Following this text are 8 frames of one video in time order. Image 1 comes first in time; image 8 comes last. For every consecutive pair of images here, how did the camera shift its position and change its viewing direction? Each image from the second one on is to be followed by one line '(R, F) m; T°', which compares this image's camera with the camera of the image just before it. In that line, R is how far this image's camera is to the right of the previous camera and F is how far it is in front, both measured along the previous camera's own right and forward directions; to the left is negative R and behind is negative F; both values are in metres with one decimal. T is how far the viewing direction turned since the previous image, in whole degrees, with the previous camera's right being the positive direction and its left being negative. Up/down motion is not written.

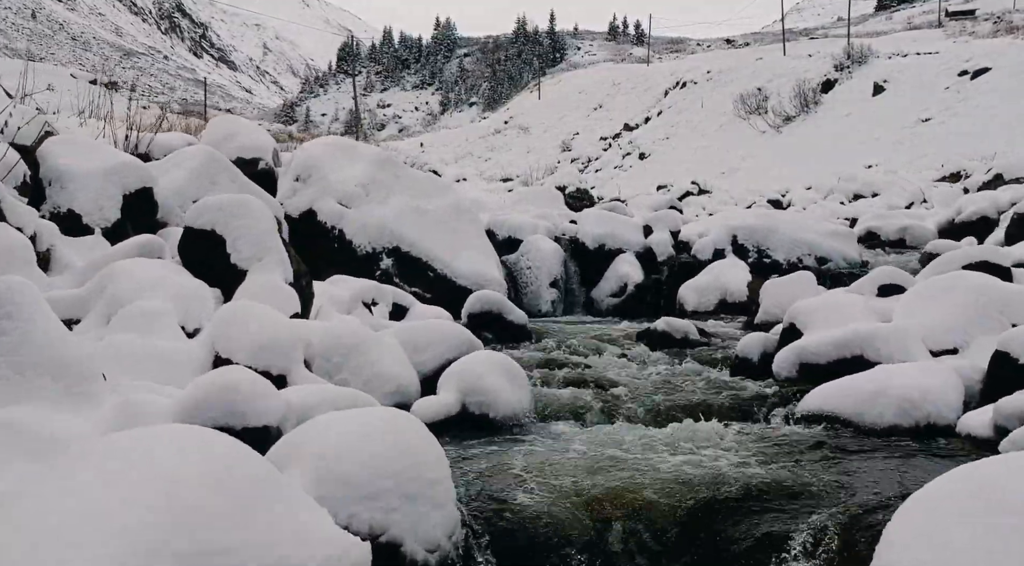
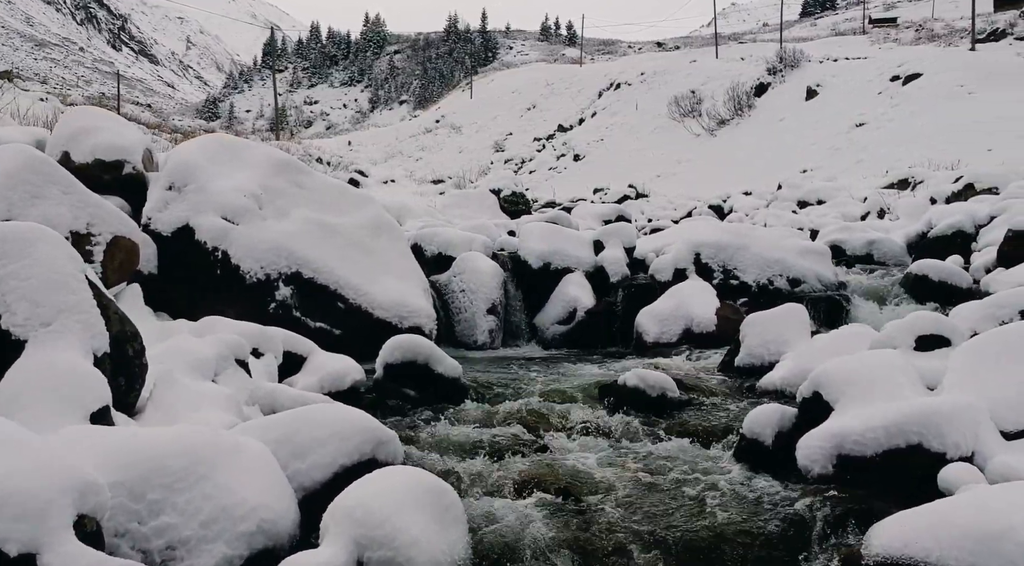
(0.0, +2.5) m; +4°
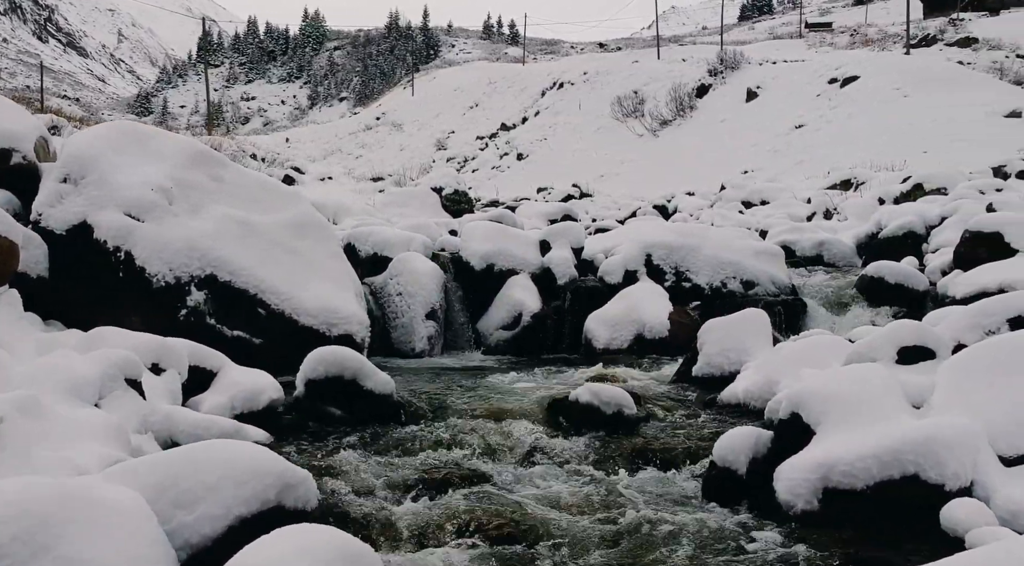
(0.0, +0.9) m; +4°
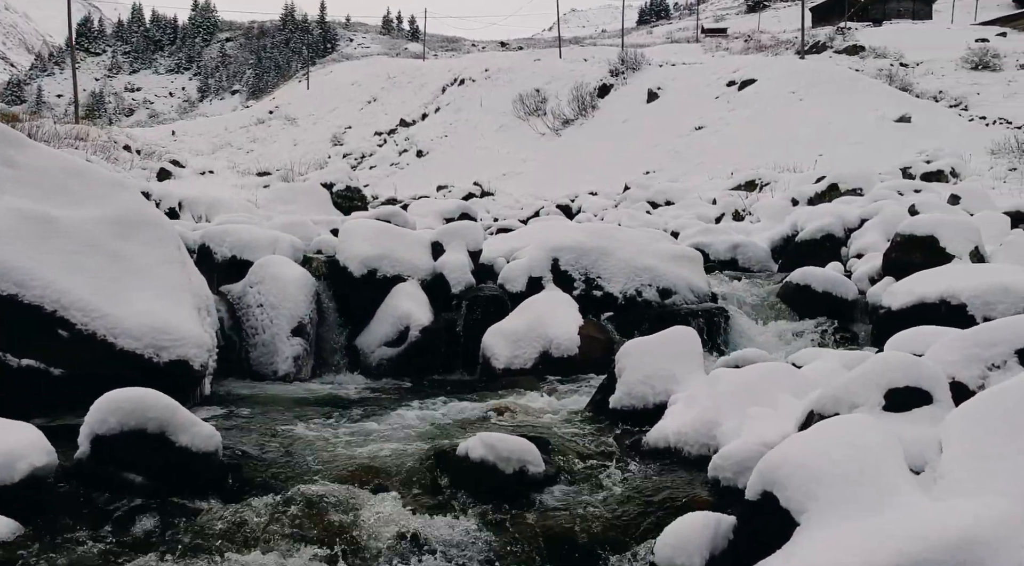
(+0.2, +1.9) m; +6°
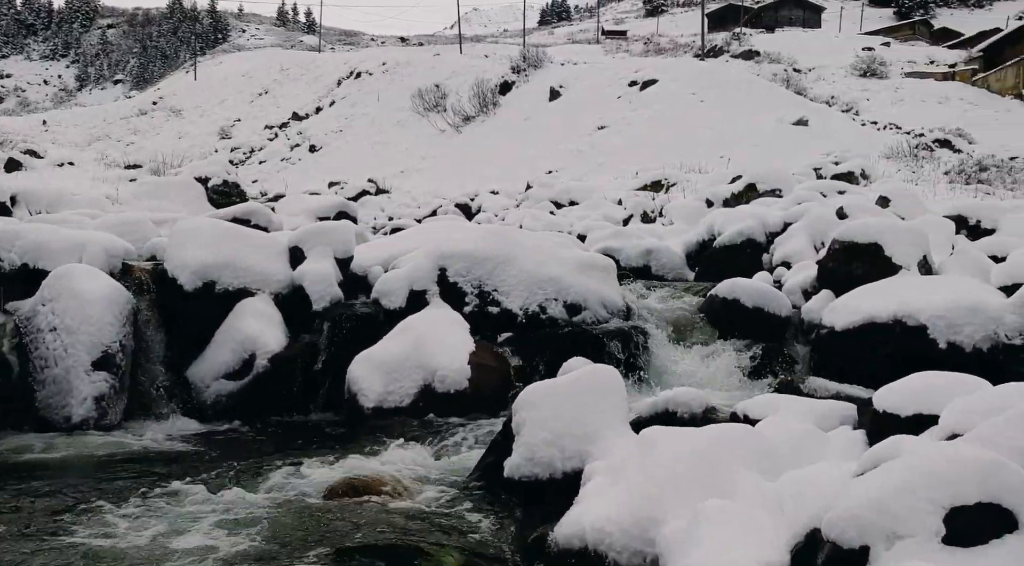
(+0.3, +2.2) m; +6°
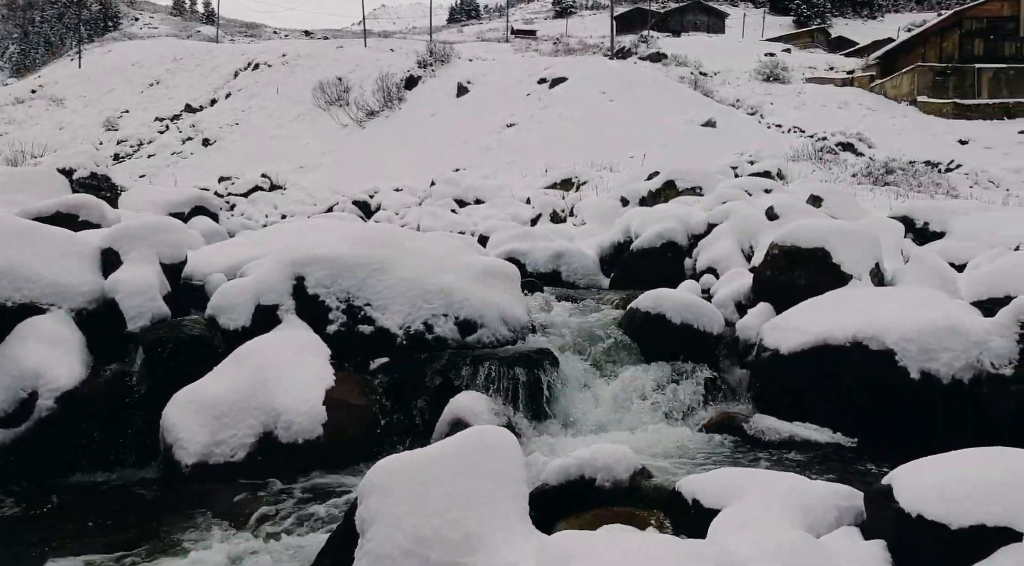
(+0.3, +2.0) m; +6°
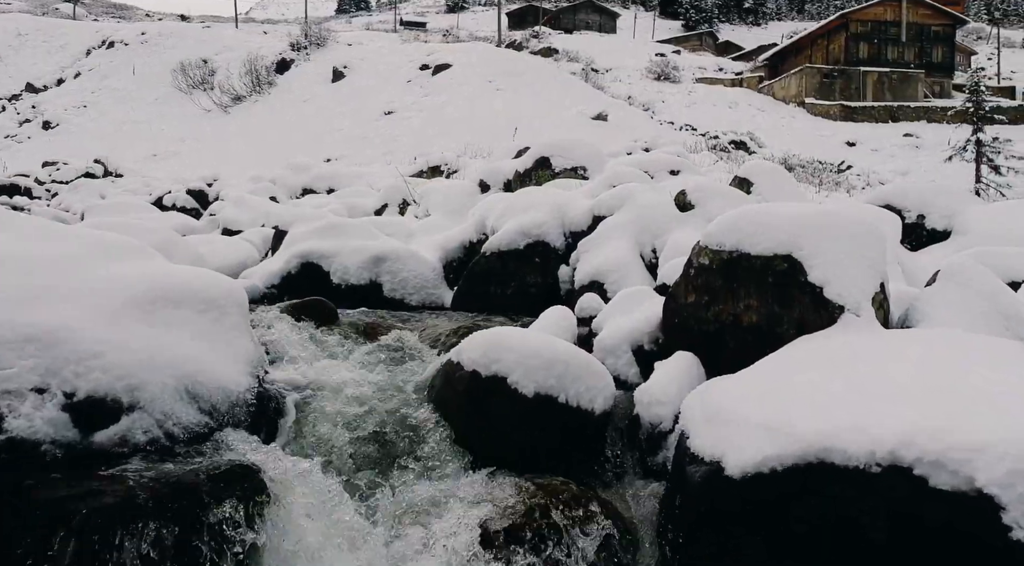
(+1.1, +4.5) m; +7°
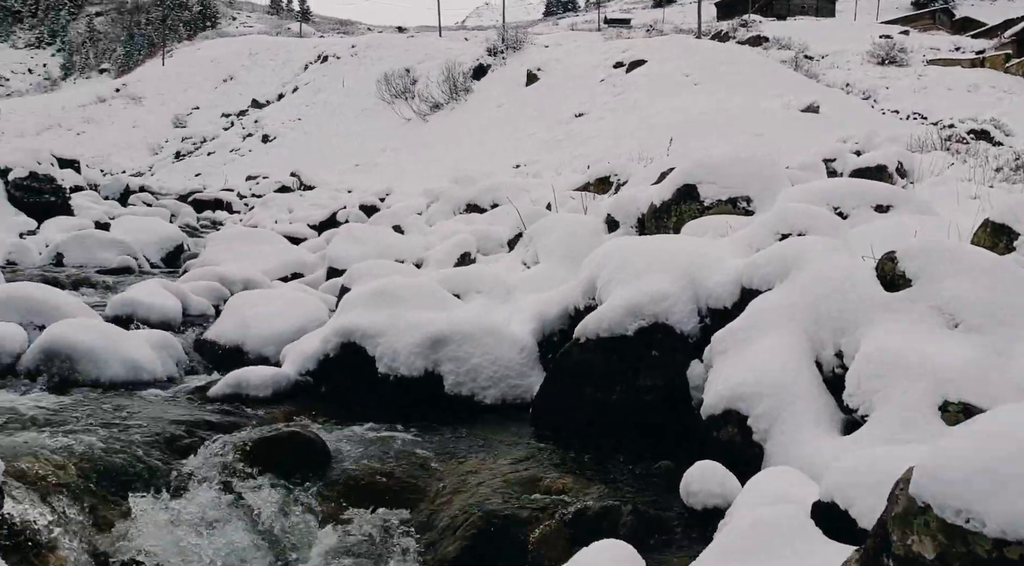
(+0.7, +3.3) m; -13°
